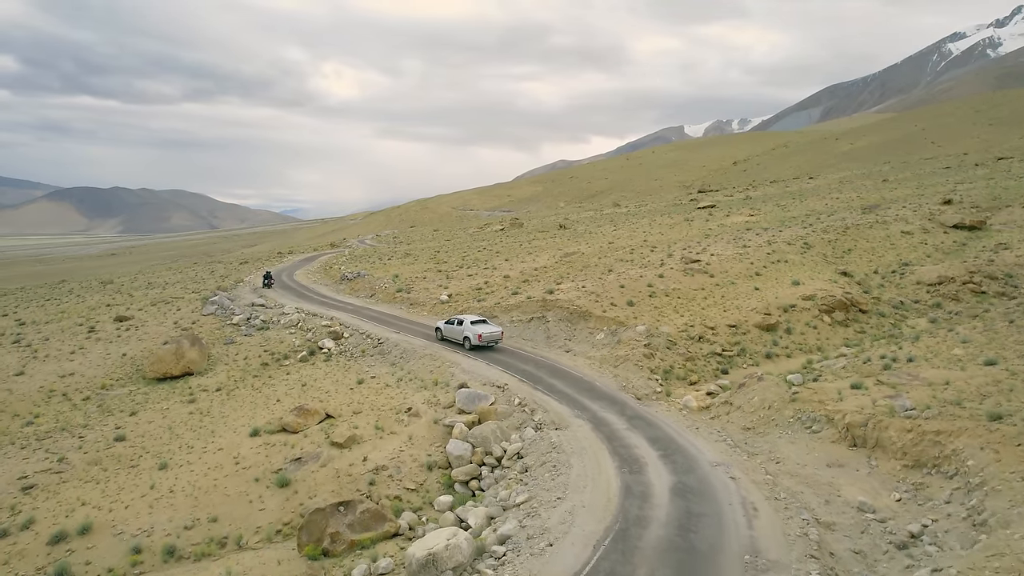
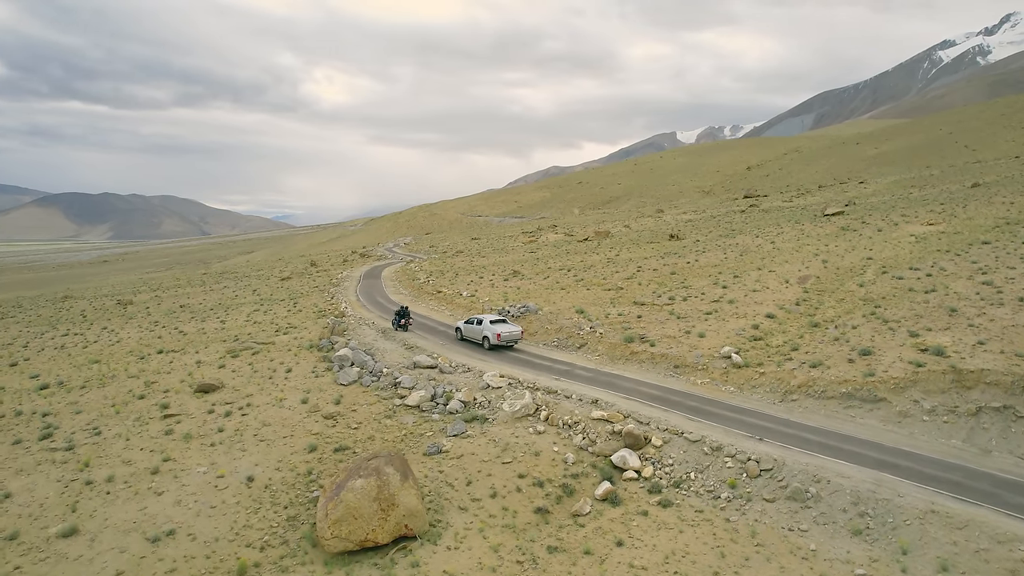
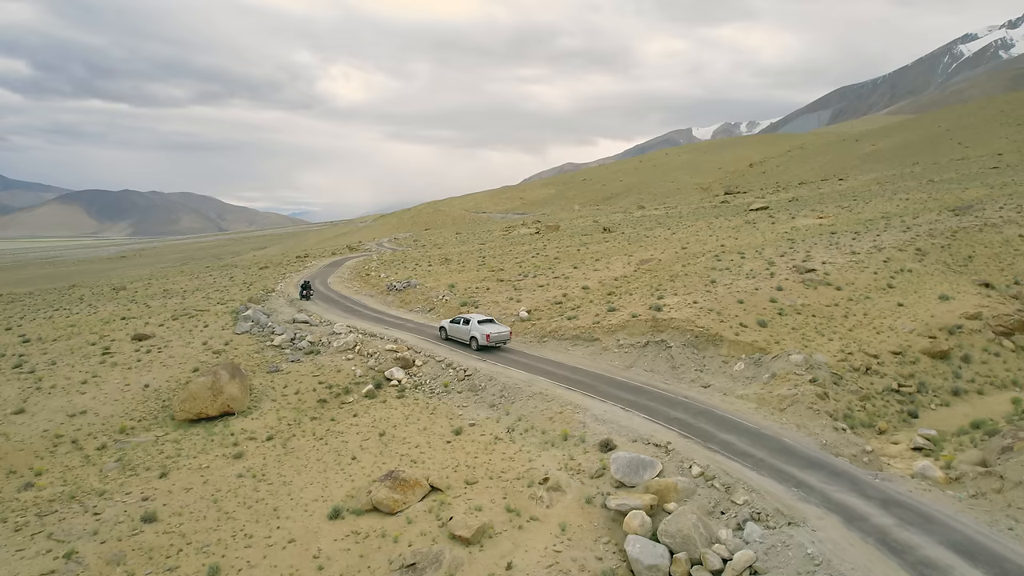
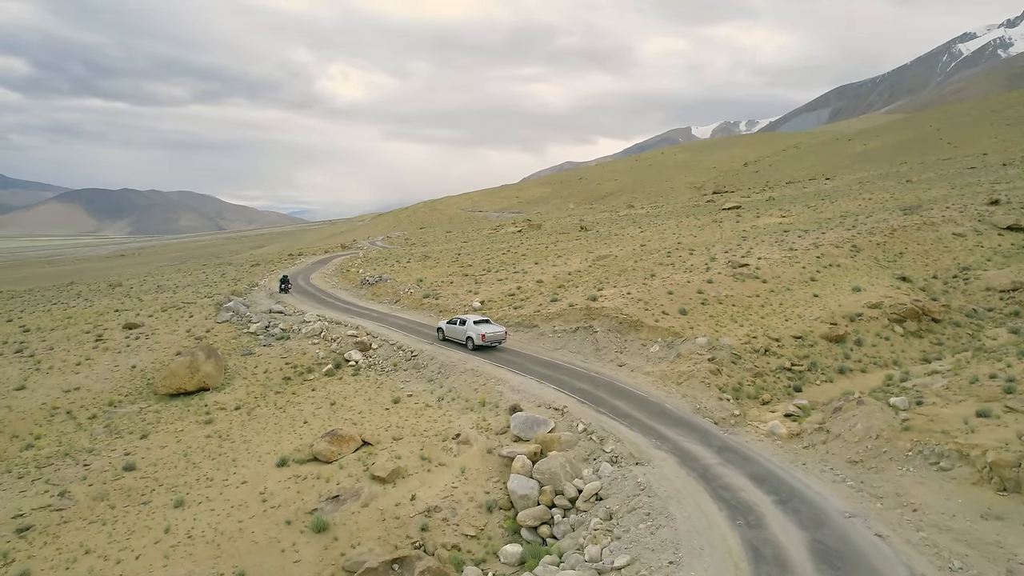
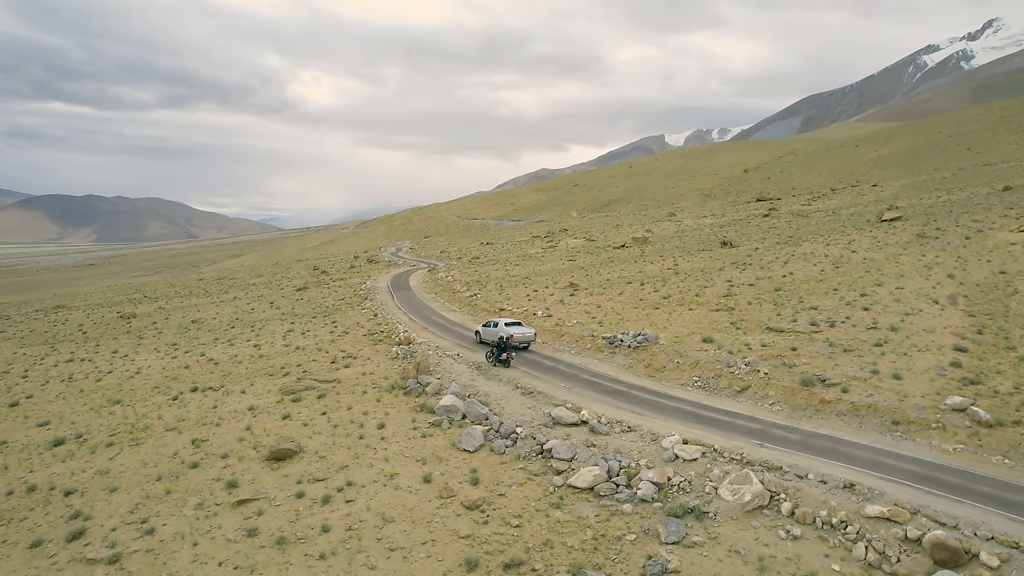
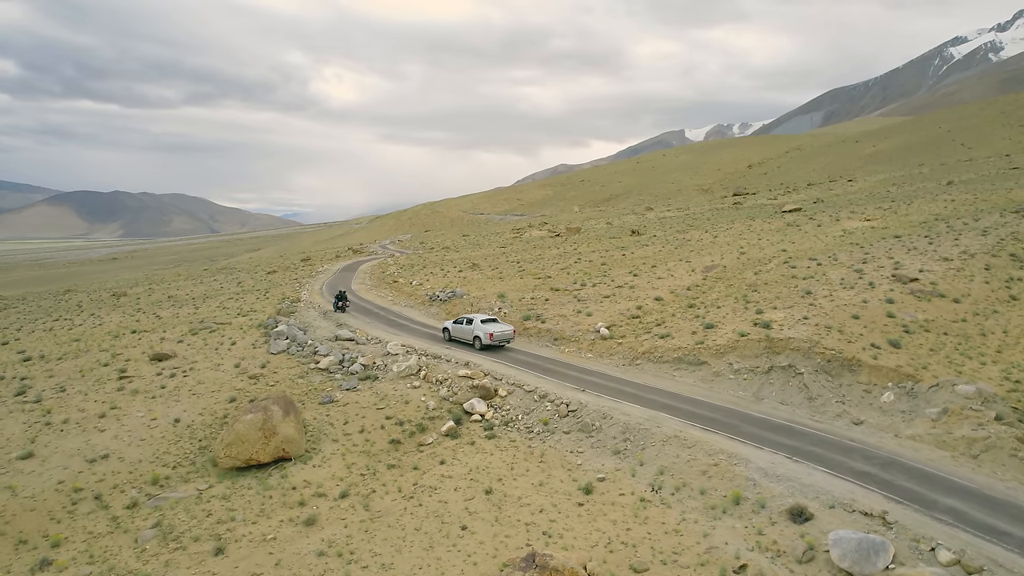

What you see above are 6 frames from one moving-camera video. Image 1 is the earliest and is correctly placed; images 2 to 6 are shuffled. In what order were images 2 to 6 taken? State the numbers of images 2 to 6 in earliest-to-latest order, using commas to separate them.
4, 3, 6, 2, 5
